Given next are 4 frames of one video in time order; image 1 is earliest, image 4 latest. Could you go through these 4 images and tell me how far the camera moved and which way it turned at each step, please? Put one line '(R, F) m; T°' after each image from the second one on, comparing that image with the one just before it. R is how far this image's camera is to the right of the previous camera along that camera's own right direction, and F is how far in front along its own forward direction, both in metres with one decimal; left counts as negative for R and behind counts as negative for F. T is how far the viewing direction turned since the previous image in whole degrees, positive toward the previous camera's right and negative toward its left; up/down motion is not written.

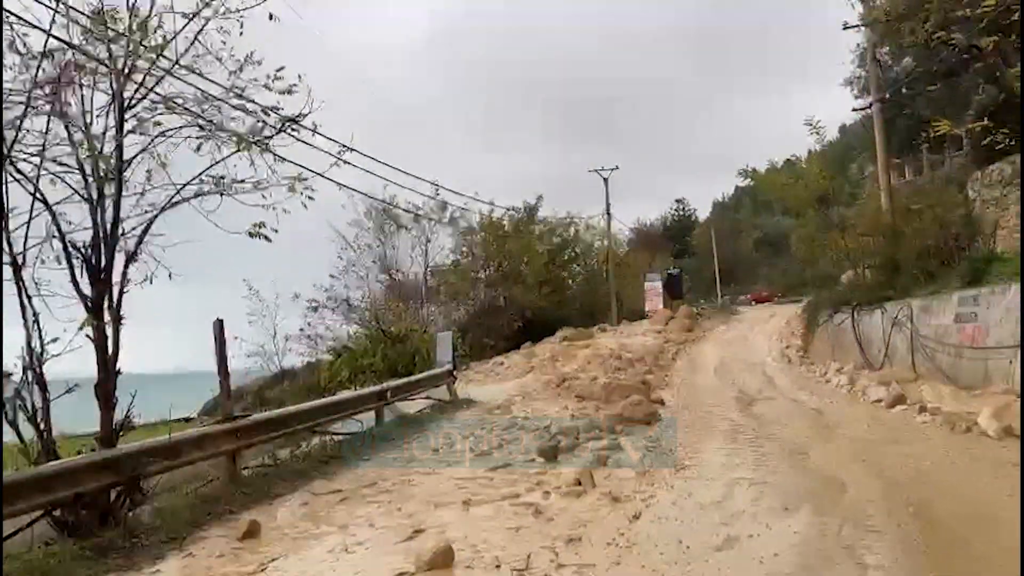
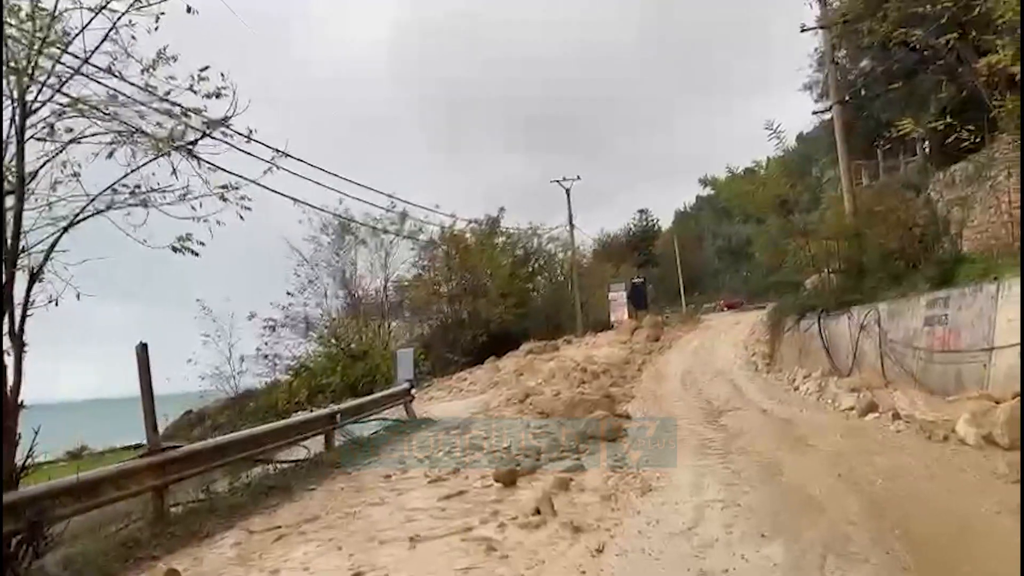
(+0.1, +0.5) m; +2°
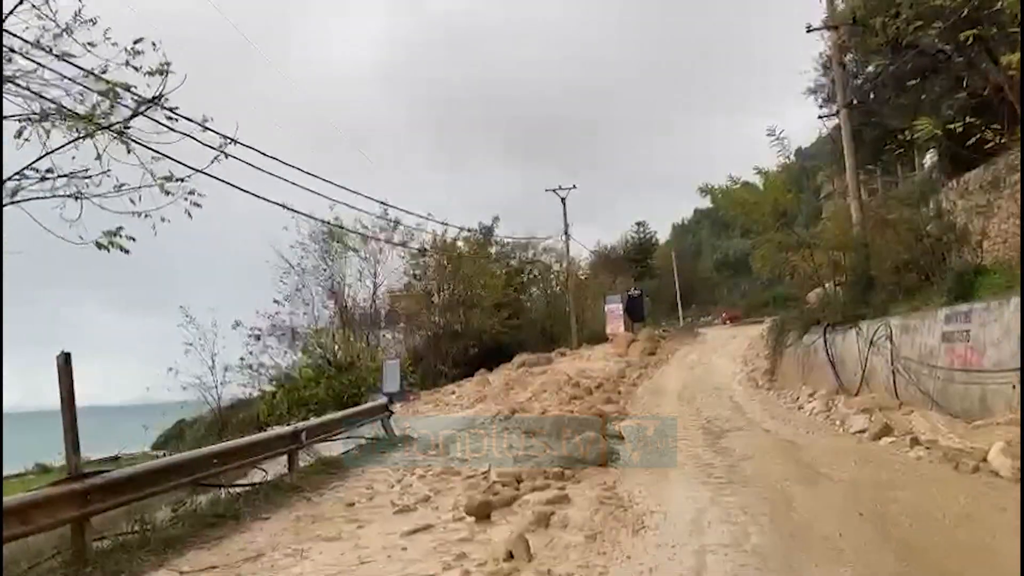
(+0.2, +0.8) m; 0°
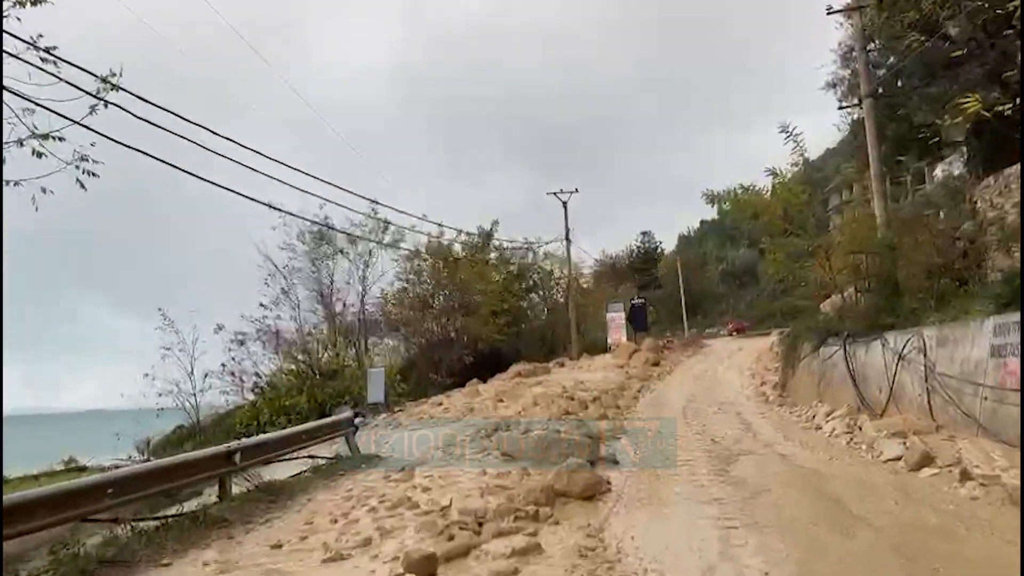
(+0.3, +1.4) m; 0°
